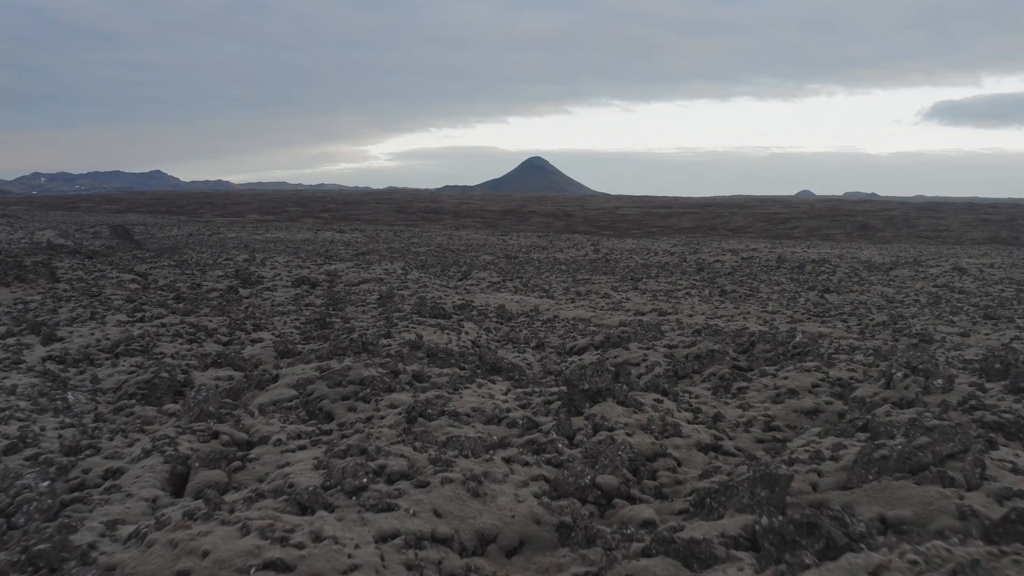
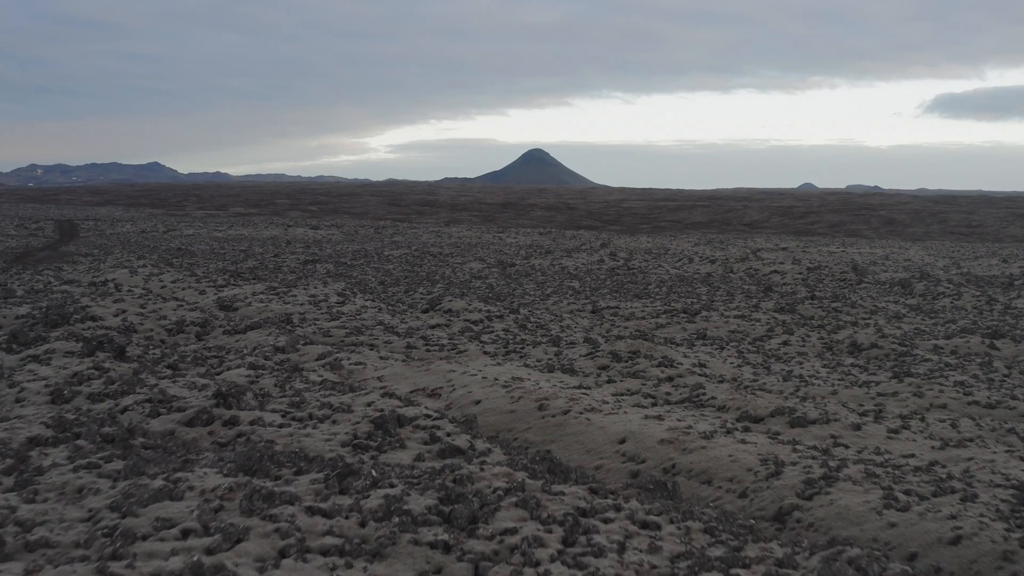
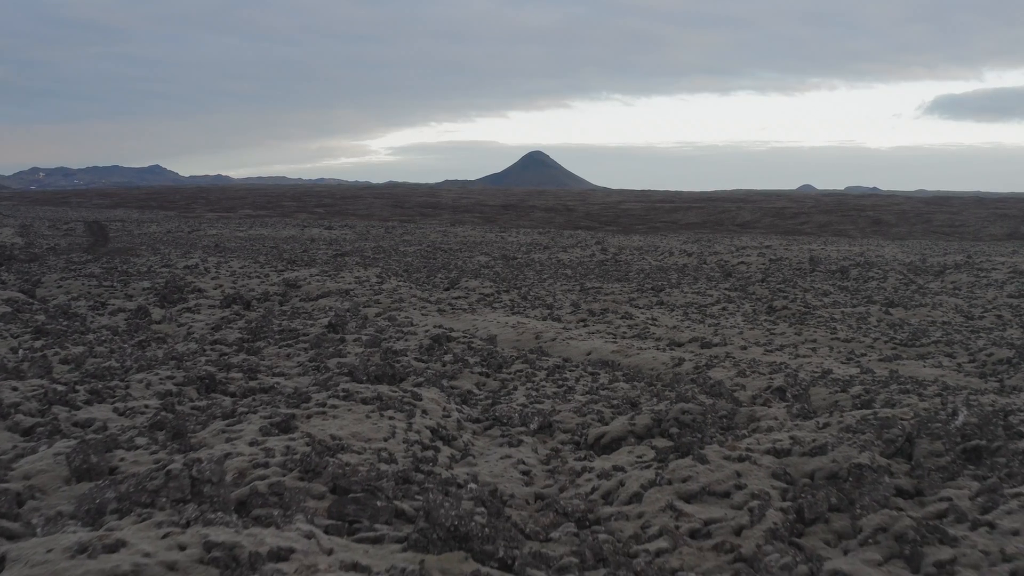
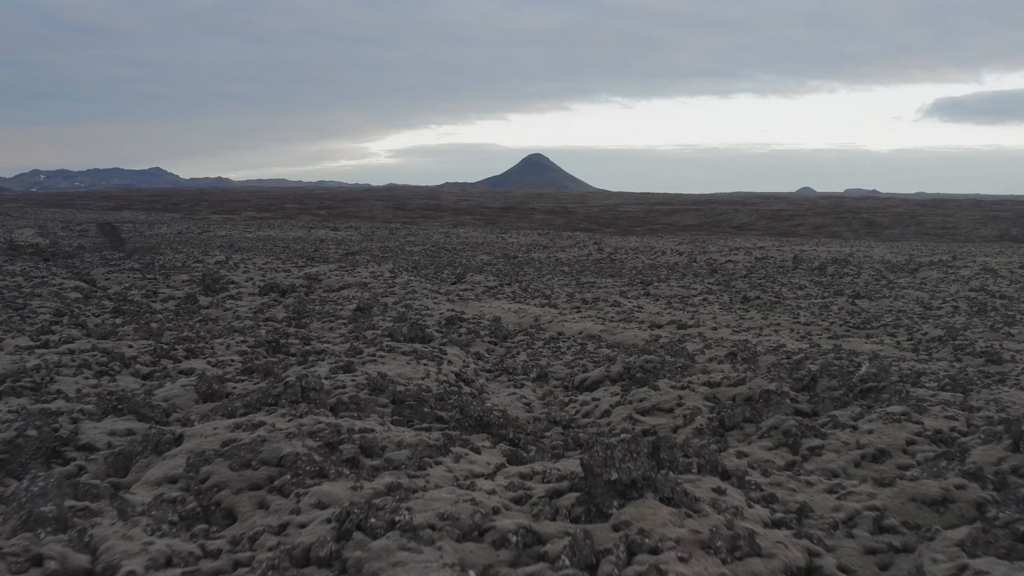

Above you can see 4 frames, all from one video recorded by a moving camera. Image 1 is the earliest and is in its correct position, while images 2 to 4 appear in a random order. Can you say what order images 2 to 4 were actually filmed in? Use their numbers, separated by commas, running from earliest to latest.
4, 3, 2
